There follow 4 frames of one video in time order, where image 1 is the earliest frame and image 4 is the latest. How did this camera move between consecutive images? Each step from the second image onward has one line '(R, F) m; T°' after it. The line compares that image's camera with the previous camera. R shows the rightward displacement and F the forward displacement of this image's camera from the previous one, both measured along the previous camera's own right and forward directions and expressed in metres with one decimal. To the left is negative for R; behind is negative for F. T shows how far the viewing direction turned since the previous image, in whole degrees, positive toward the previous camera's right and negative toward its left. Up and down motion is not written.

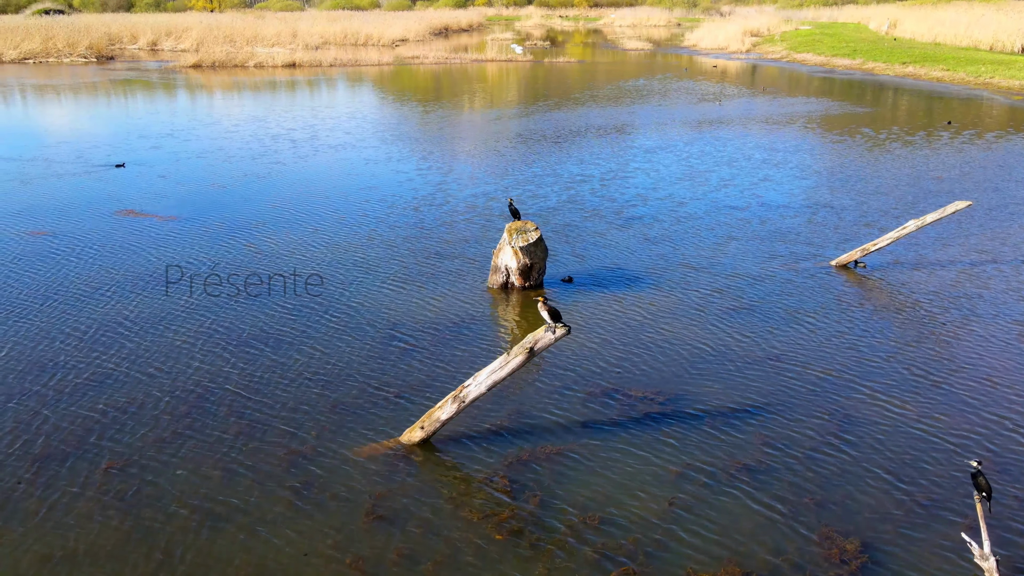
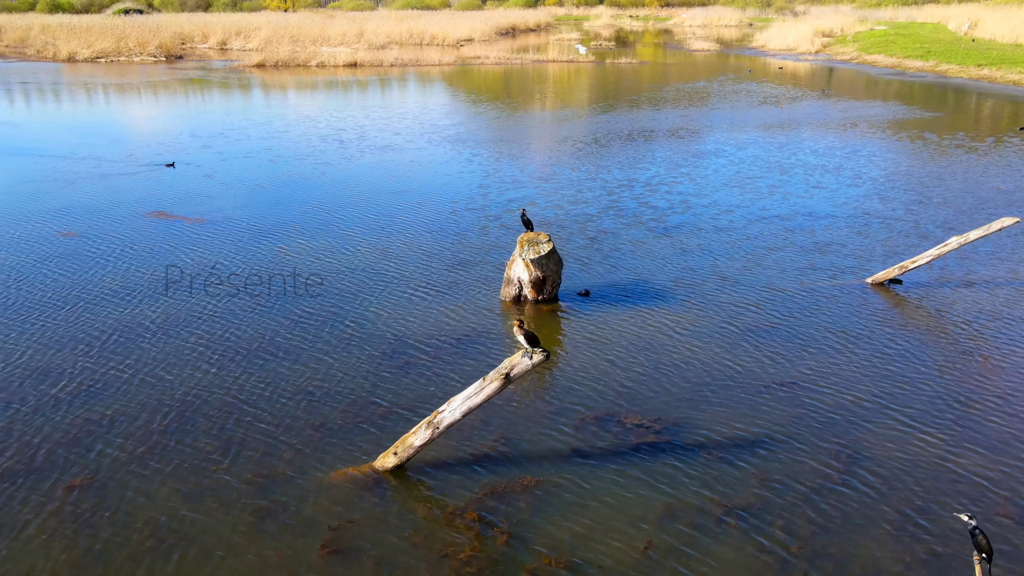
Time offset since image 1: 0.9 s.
(+0.9, +0.6) m; -4°
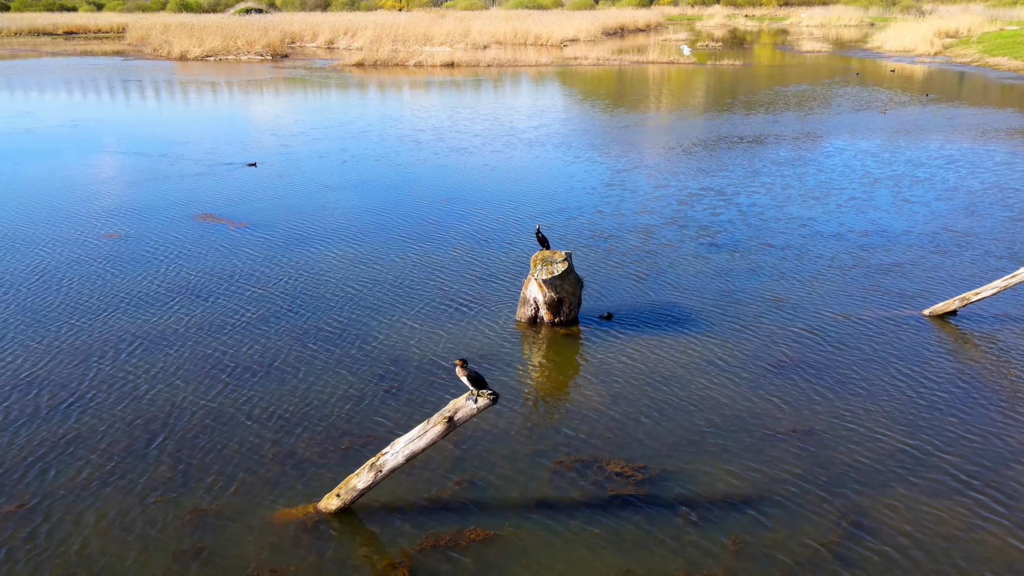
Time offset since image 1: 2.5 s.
(+1.4, +1.0) m; -6°
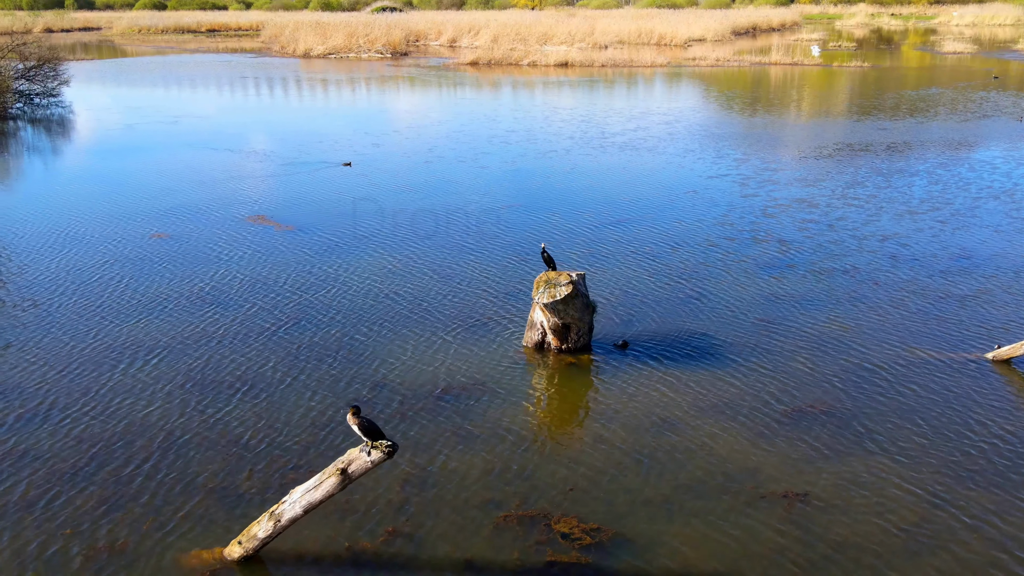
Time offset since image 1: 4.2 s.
(+1.7, +1.2) m; -7°
